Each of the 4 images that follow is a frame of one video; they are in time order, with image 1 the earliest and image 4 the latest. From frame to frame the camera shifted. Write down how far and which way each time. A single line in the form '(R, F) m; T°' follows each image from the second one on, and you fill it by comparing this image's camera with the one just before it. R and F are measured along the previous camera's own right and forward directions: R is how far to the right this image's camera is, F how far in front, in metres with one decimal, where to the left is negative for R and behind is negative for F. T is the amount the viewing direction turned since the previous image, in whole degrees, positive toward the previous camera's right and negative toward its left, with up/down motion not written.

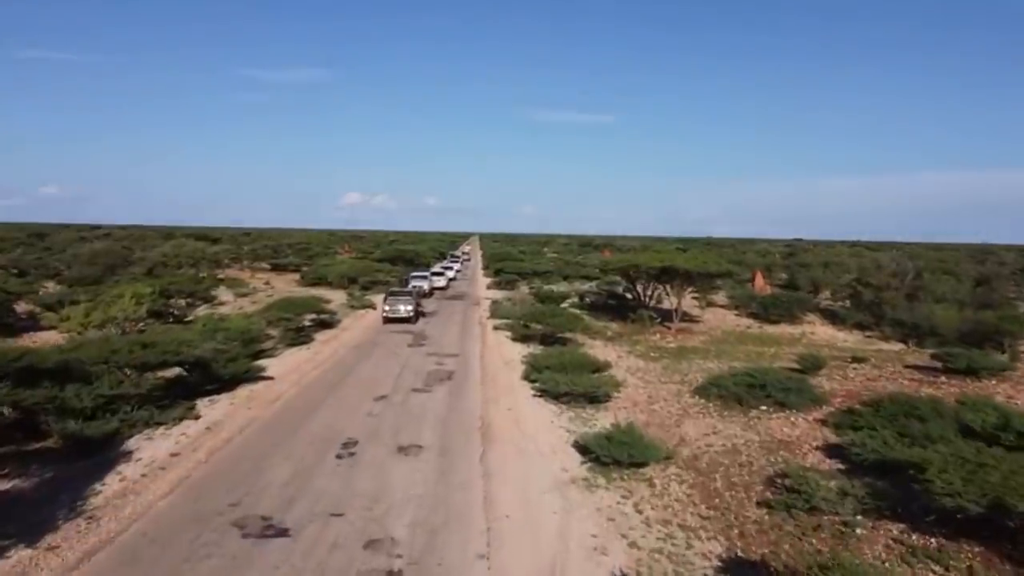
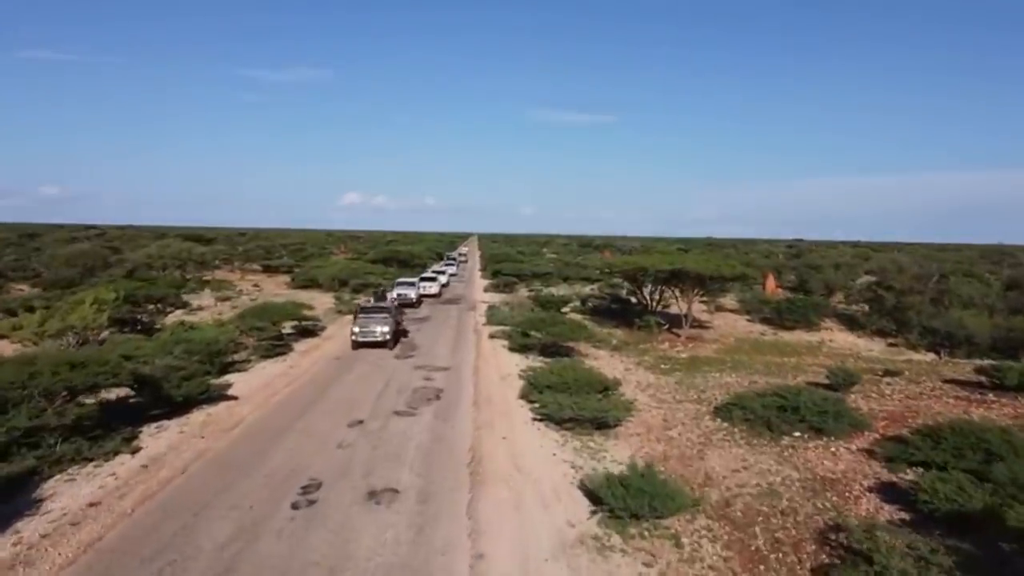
(+0.1, +2.7) m; 0°
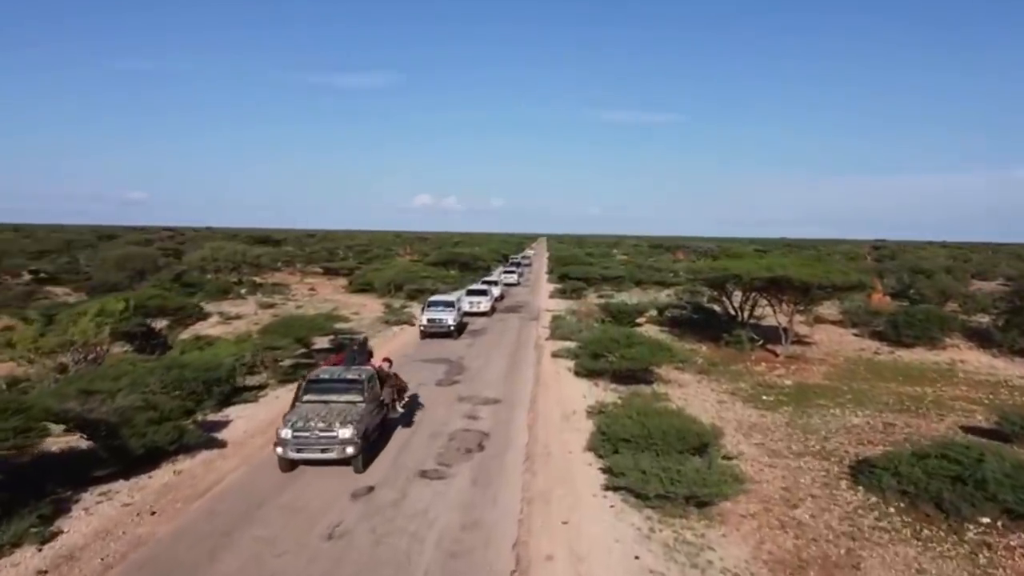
(+0.1, +4.9) m; -5°
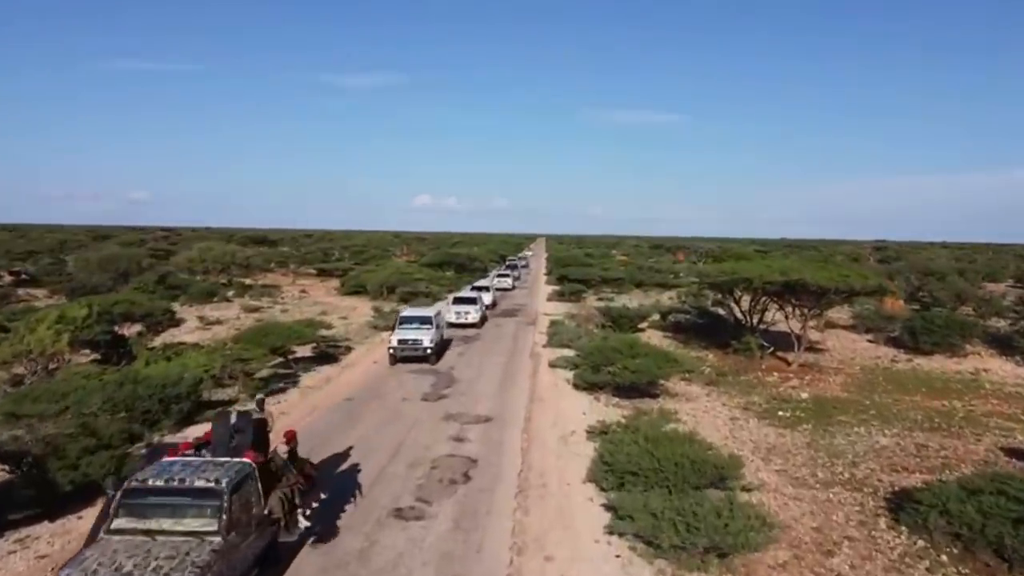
(+0.2, +1.9) m; 0°
